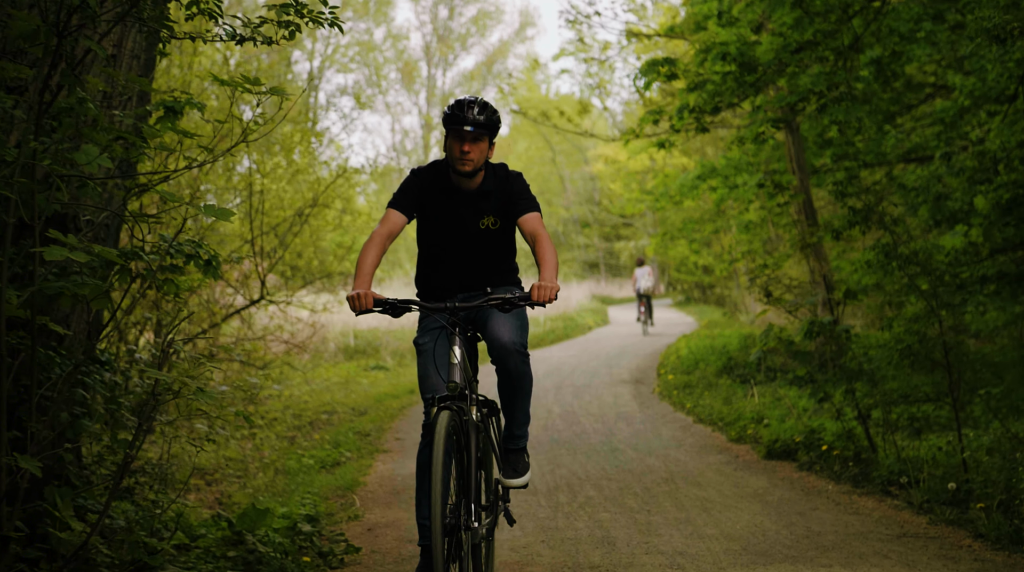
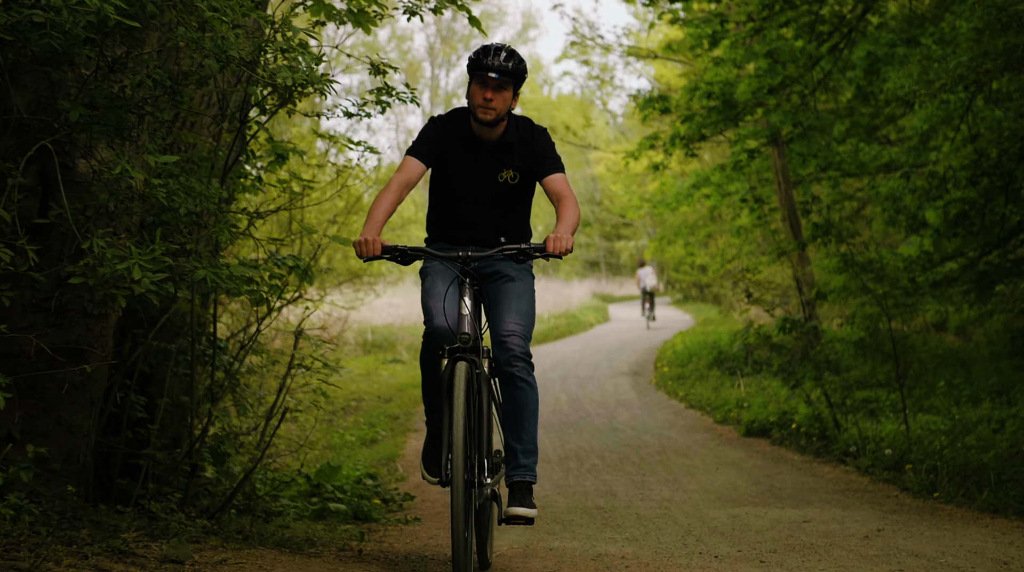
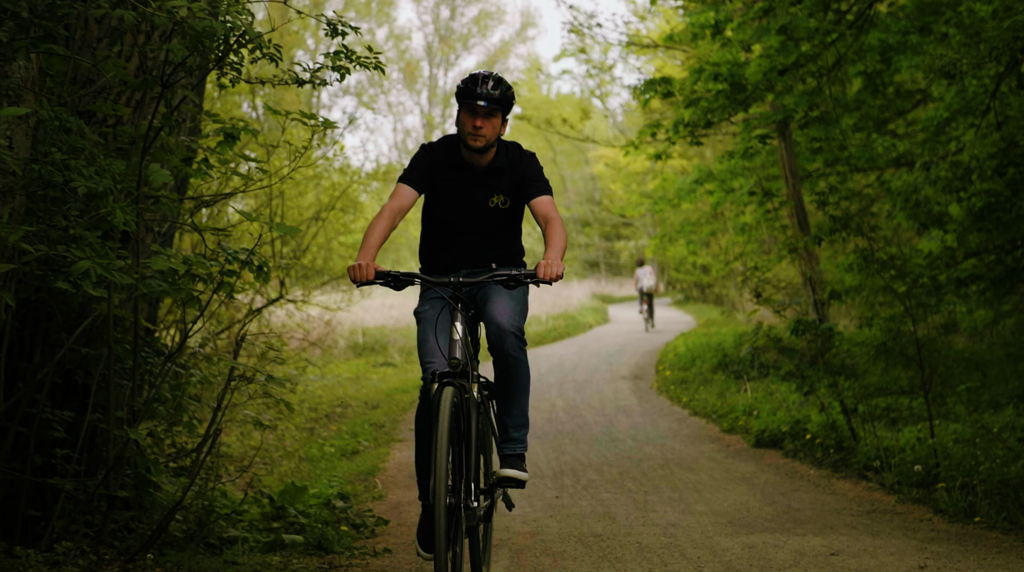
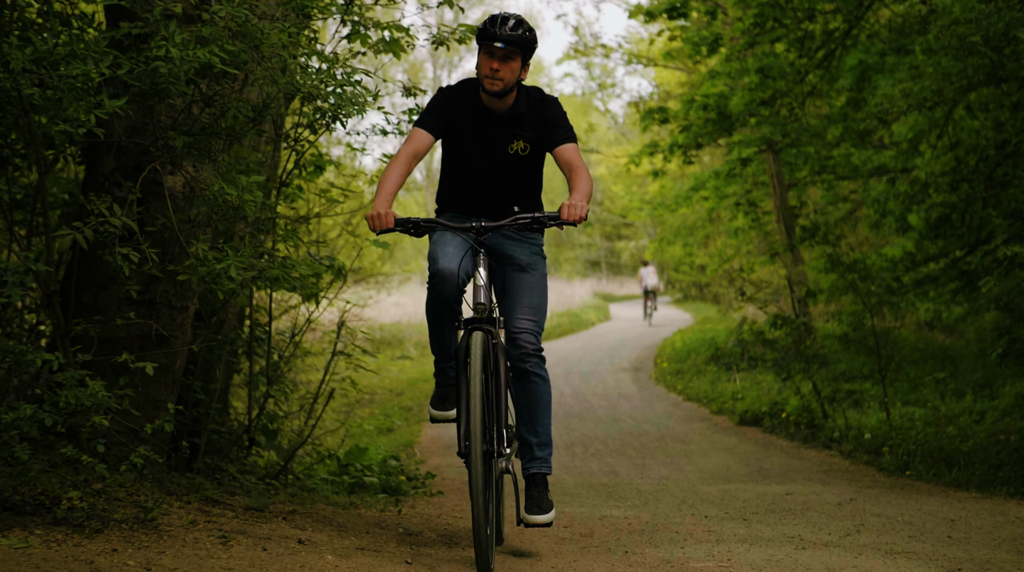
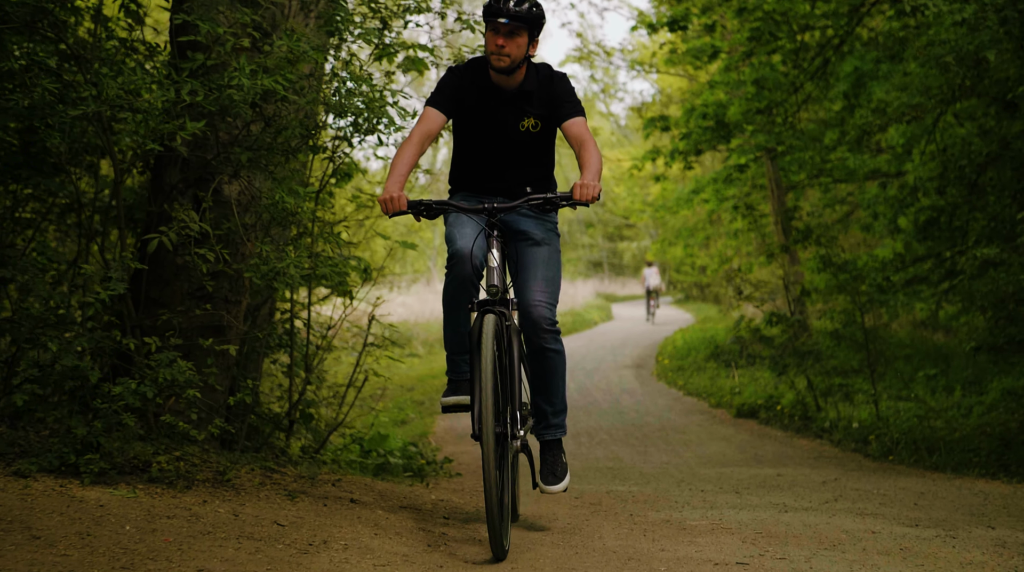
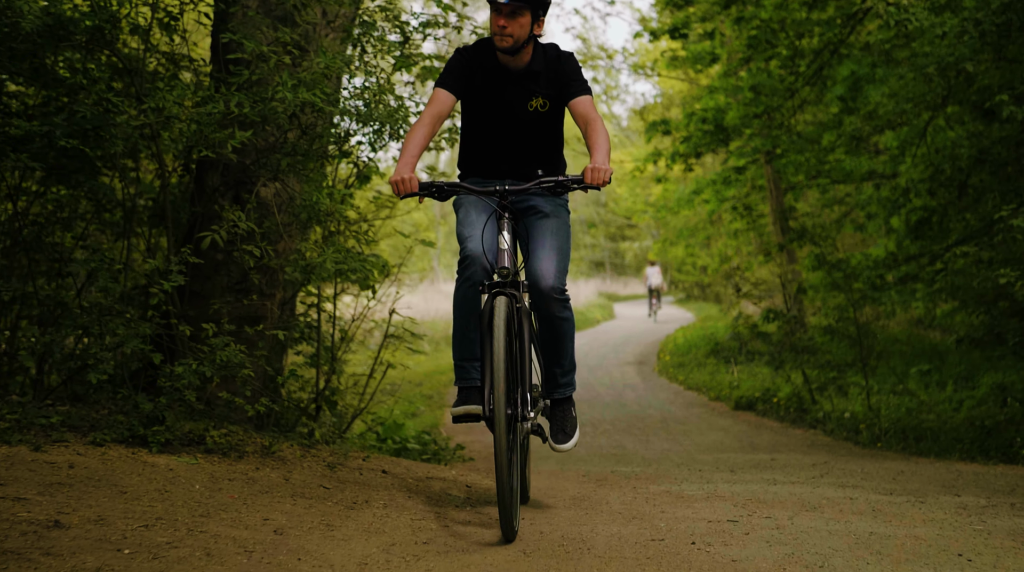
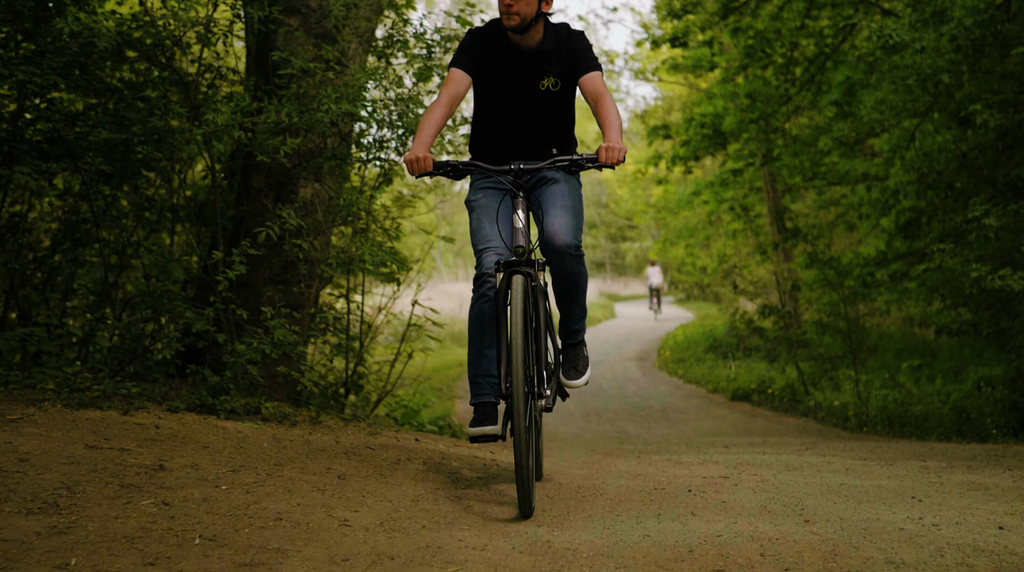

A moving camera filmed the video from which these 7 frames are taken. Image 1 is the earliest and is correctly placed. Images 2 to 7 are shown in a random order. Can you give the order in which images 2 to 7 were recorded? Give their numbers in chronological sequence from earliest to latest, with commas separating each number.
3, 2, 4, 5, 6, 7
